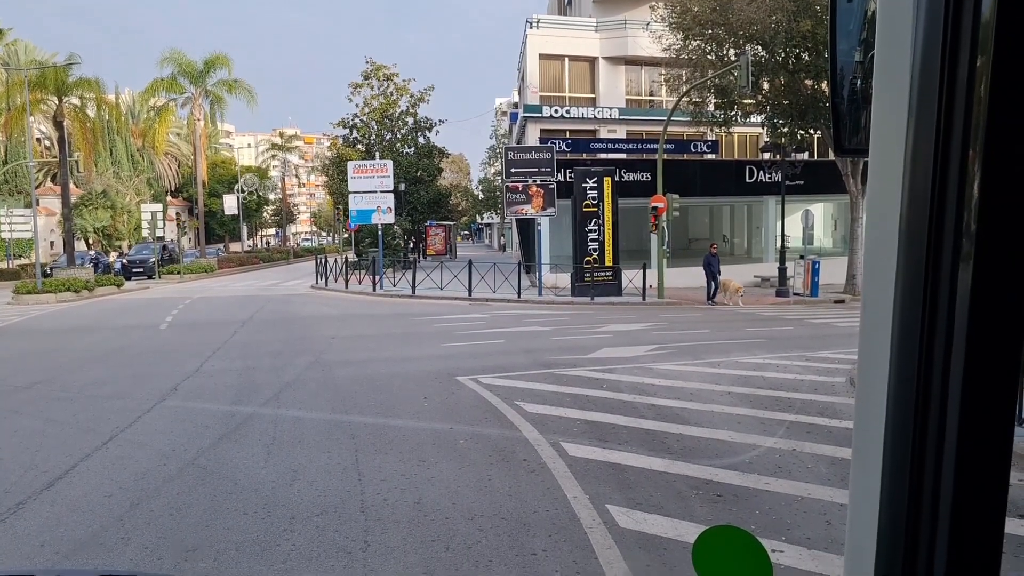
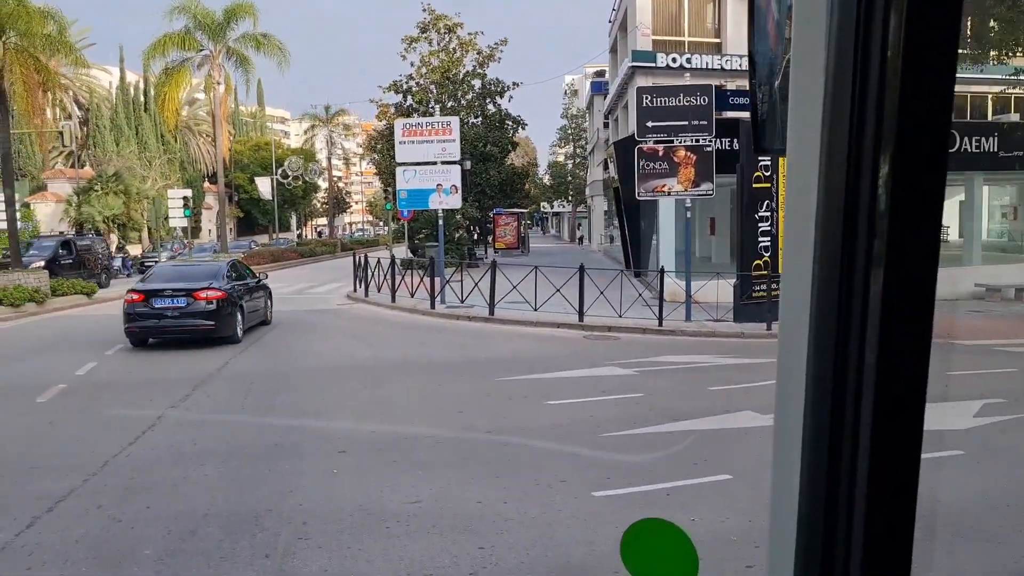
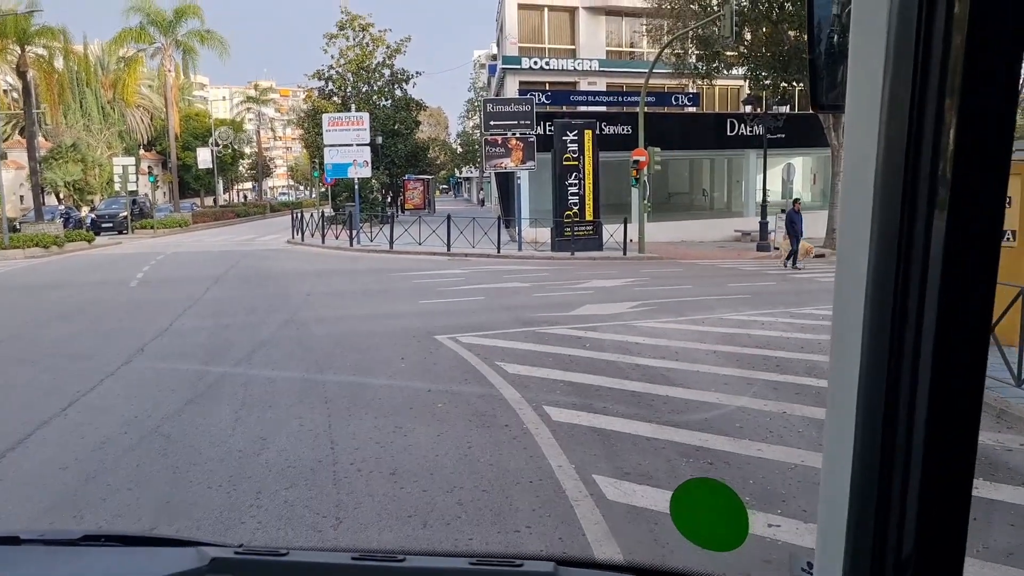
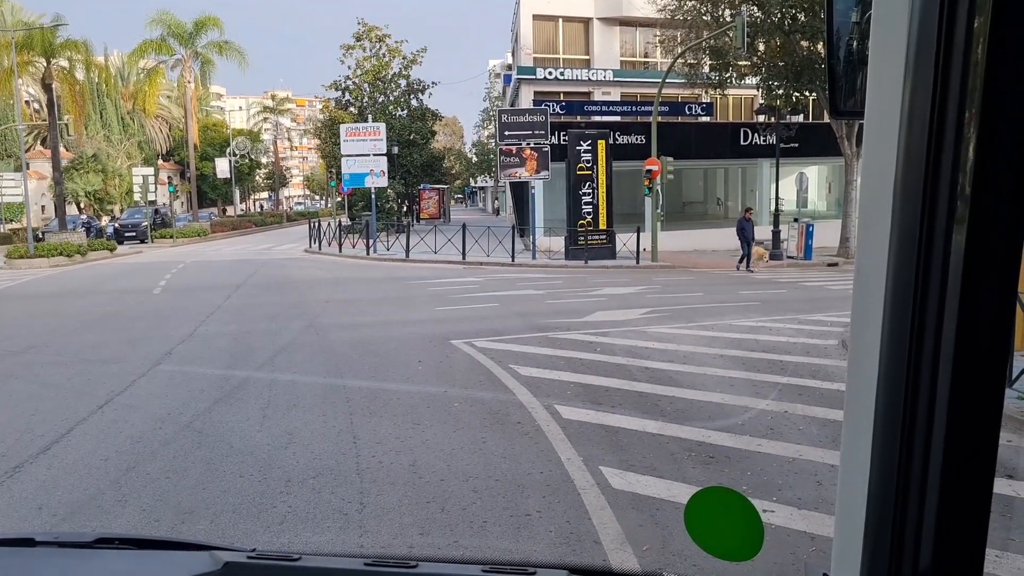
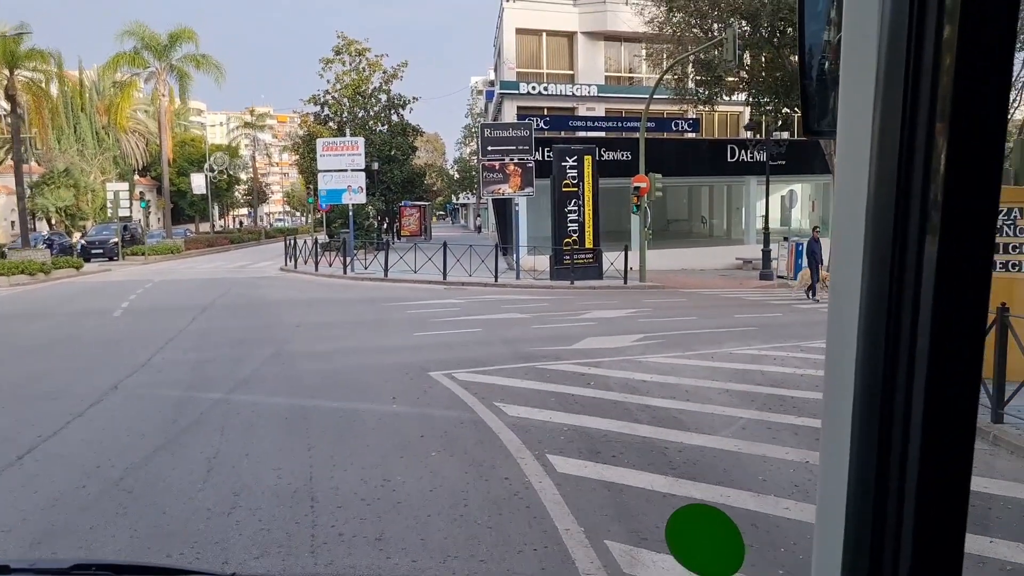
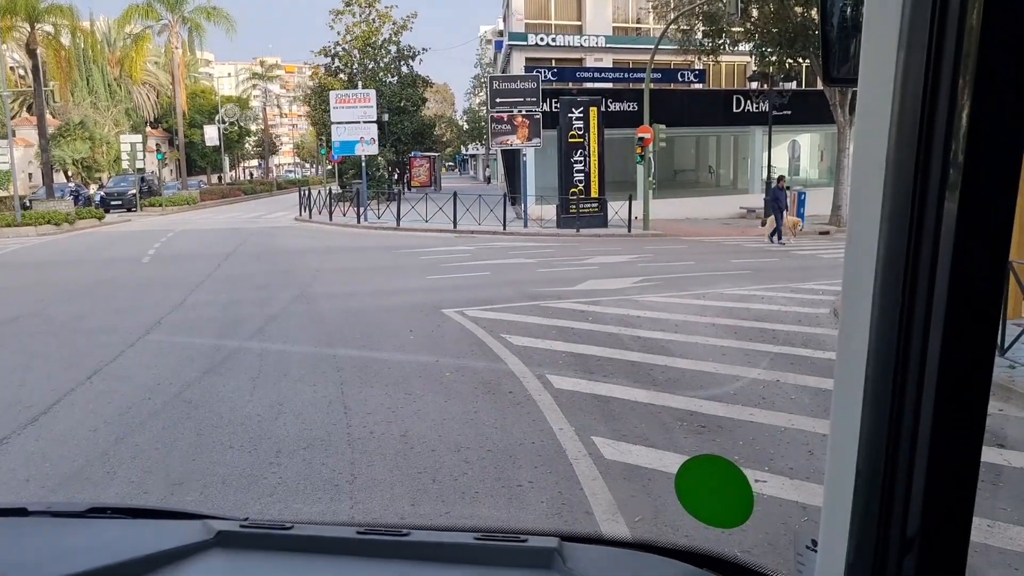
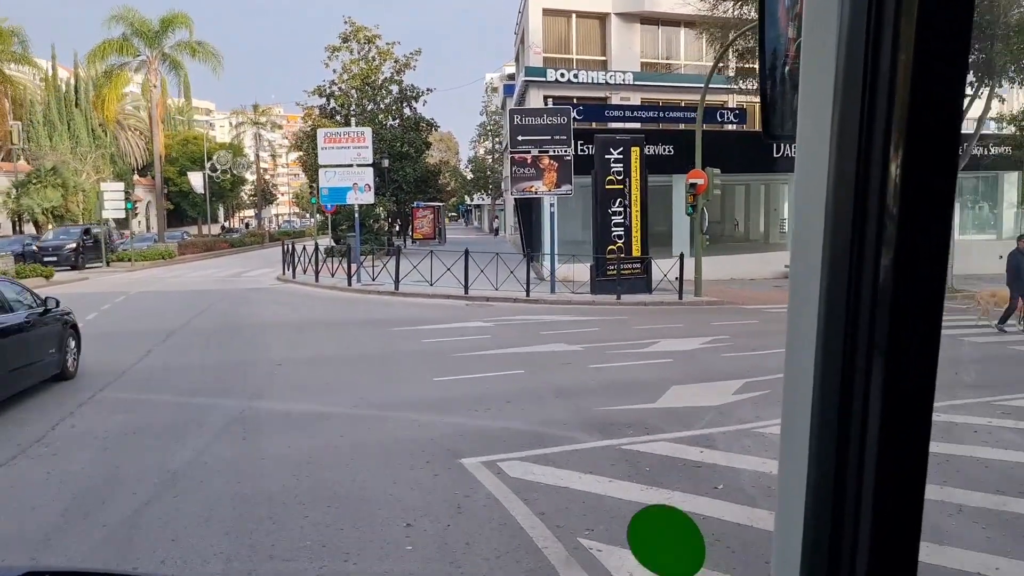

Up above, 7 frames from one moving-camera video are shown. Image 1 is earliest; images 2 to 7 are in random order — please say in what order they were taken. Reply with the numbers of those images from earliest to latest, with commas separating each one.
4, 6, 3, 5, 7, 2
